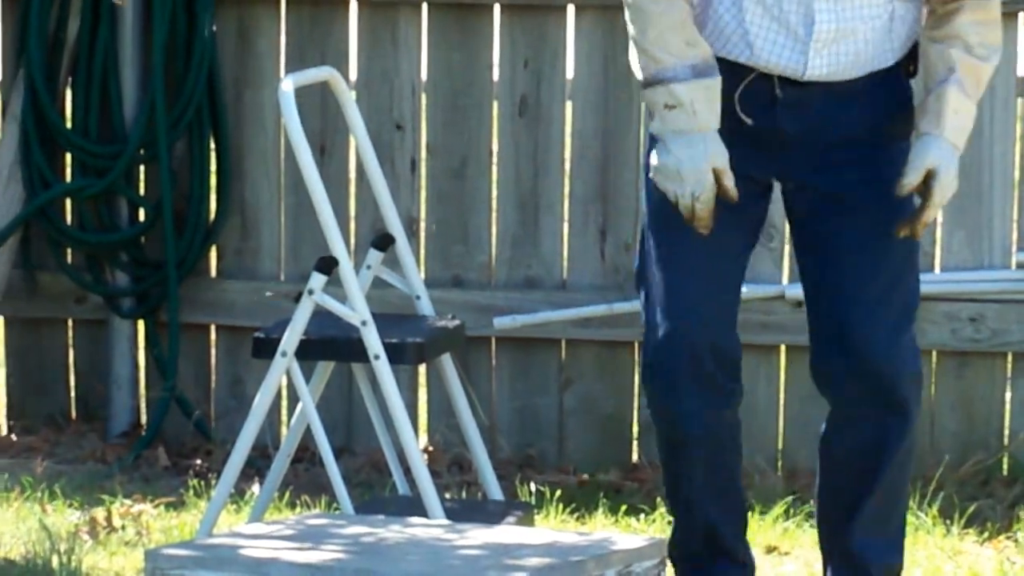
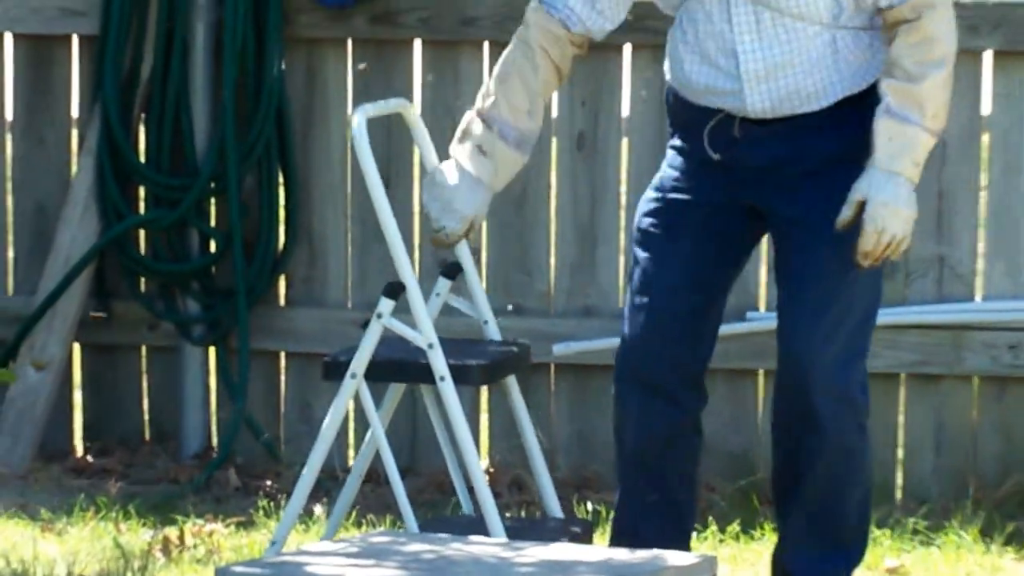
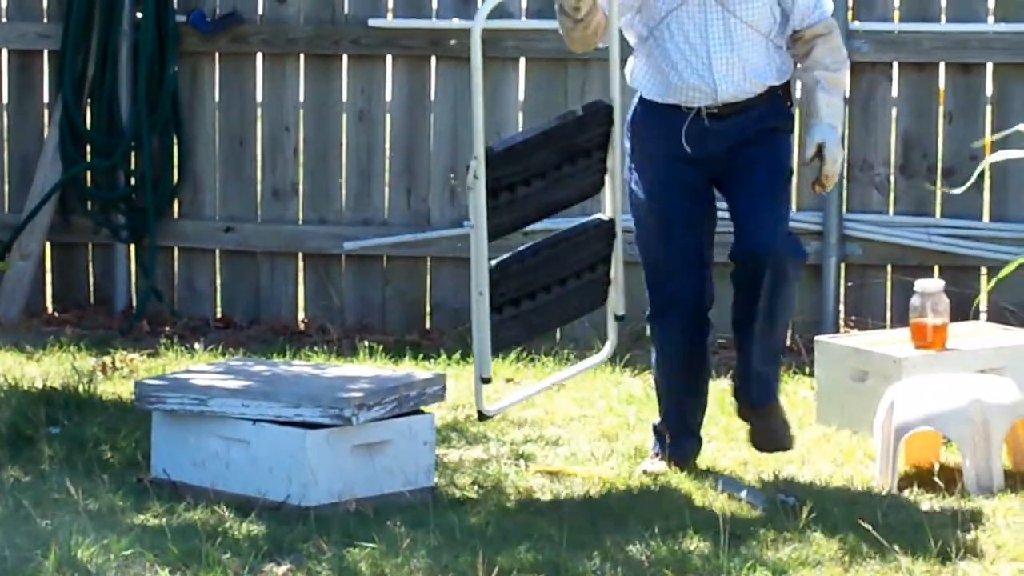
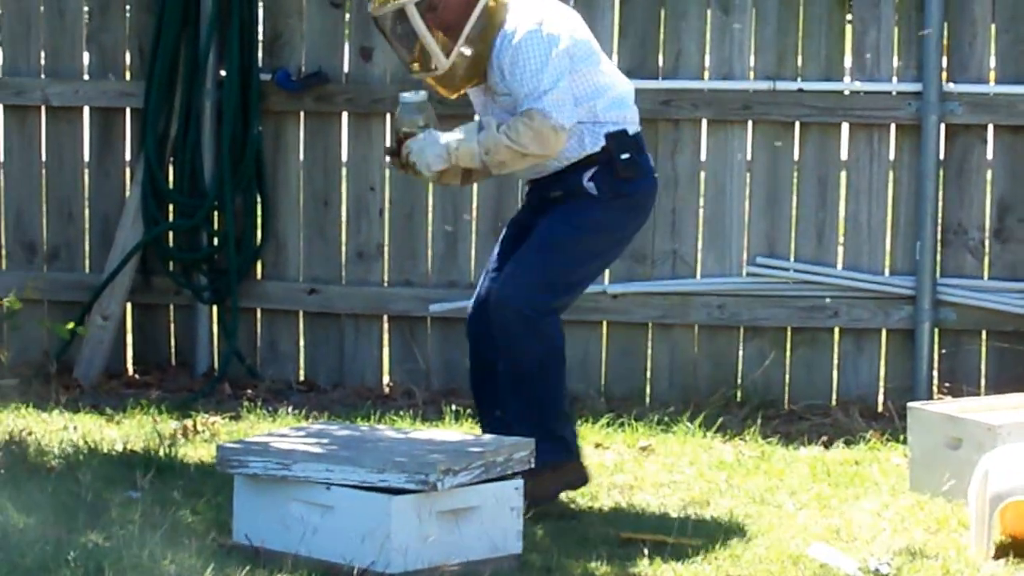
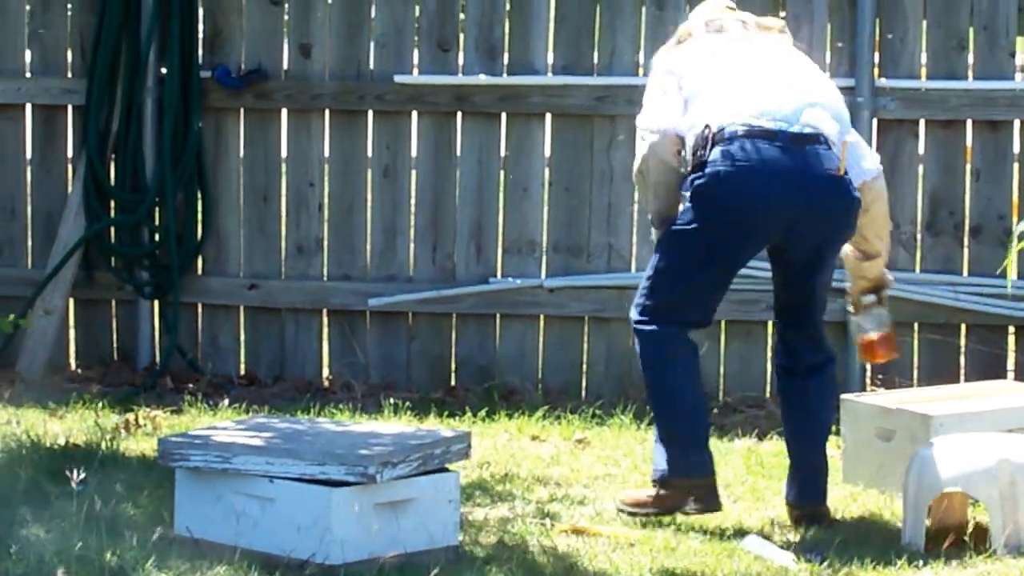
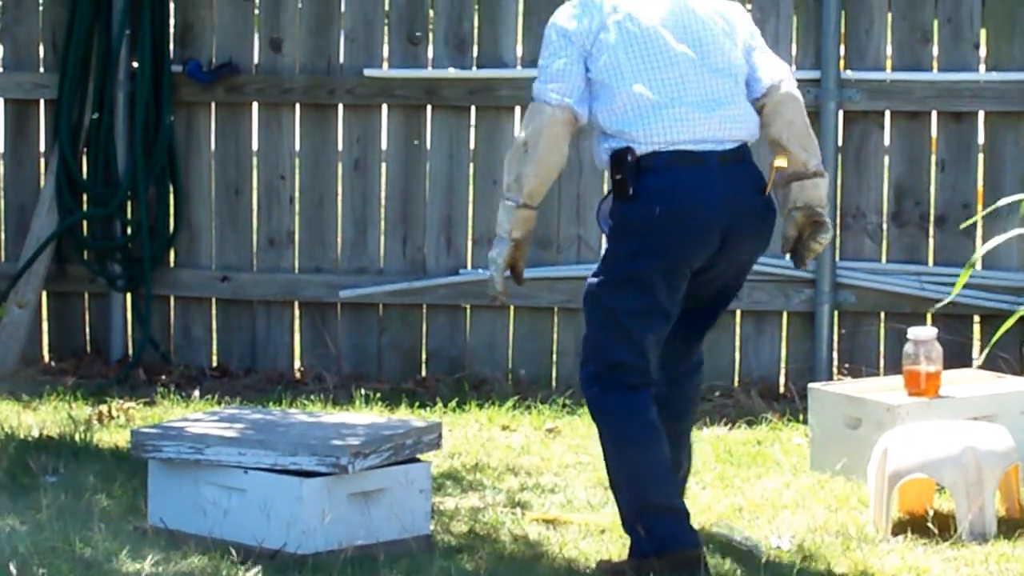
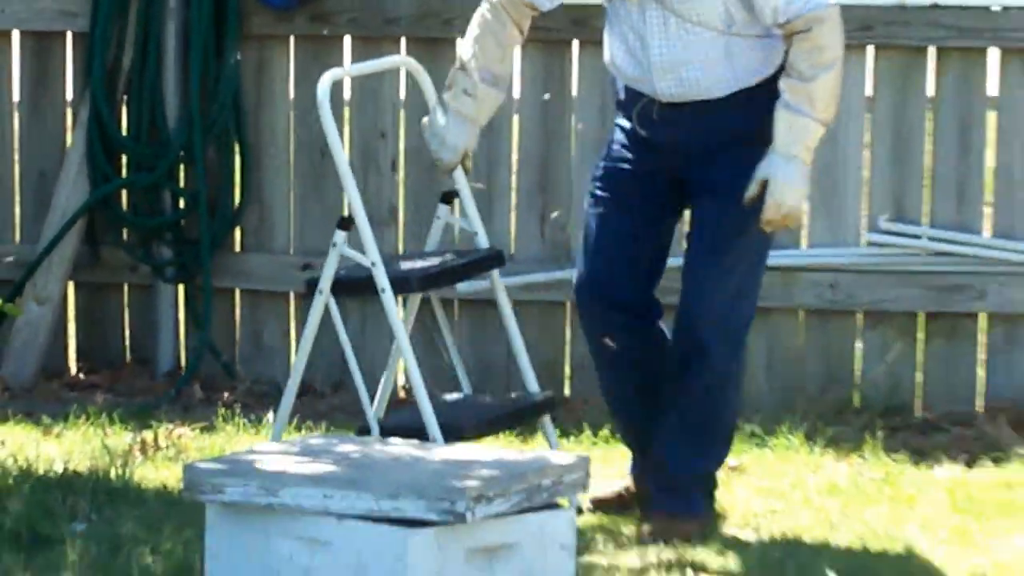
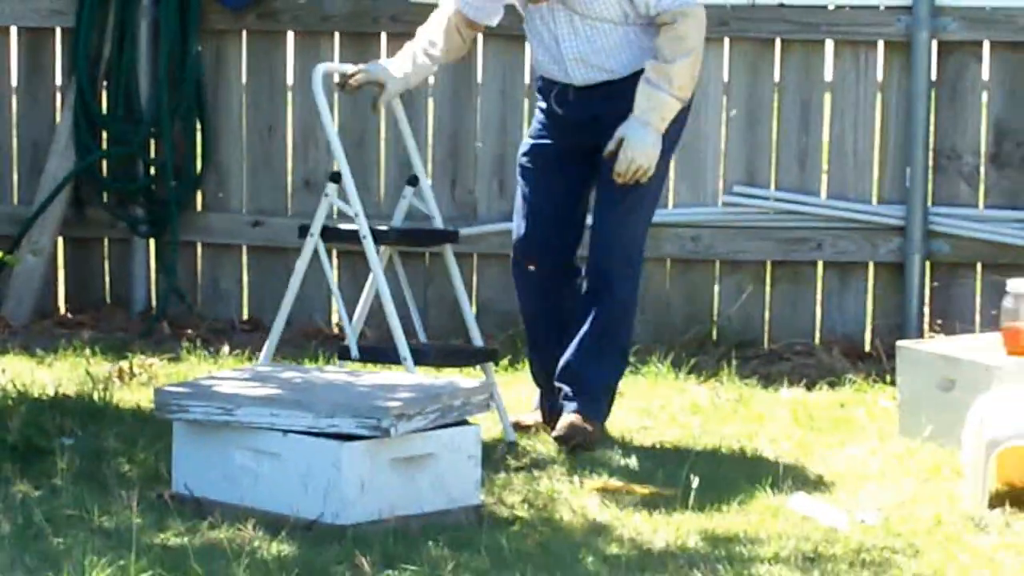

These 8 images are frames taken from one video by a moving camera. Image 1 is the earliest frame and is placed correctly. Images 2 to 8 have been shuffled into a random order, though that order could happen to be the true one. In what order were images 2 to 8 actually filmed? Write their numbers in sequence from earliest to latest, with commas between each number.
2, 7, 8, 3, 6, 5, 4
